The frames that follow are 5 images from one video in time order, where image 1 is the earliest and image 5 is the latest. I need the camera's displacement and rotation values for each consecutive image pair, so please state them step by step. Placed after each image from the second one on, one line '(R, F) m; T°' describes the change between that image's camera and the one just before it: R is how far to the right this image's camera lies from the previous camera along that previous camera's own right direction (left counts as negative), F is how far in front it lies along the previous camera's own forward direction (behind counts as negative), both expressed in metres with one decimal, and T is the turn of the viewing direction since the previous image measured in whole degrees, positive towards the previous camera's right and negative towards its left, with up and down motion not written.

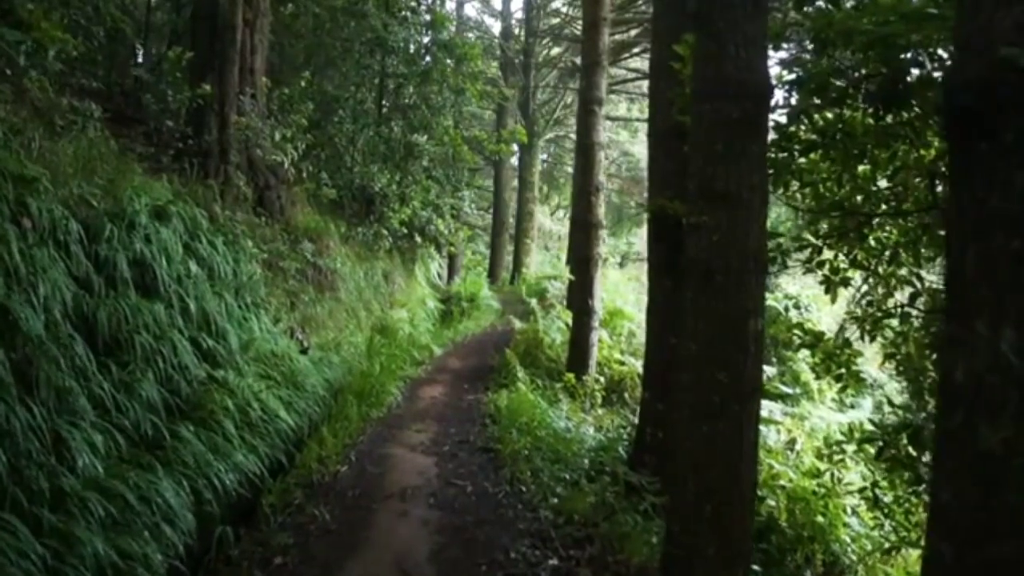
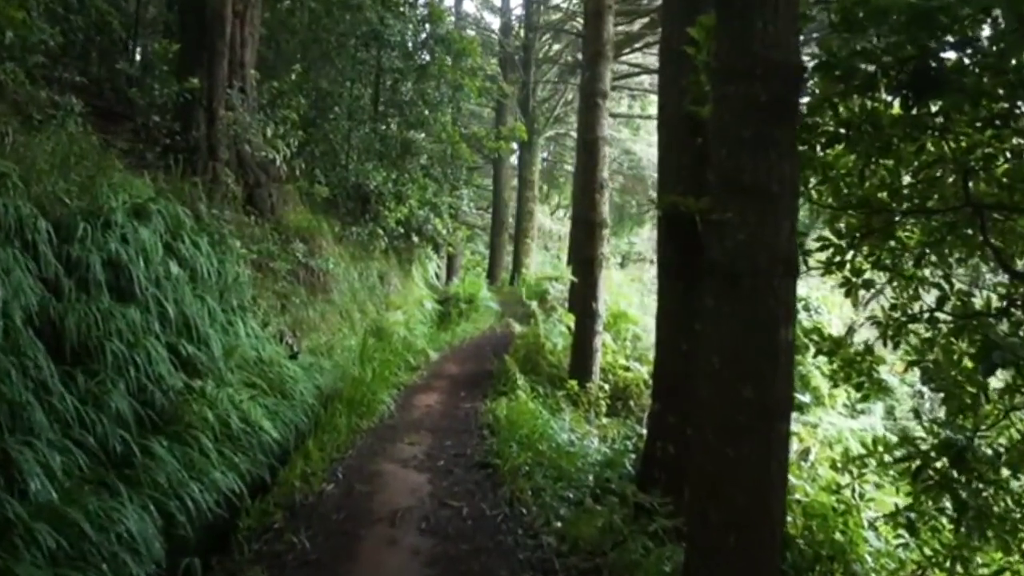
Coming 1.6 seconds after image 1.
(0.0, +0.4) m; 0°
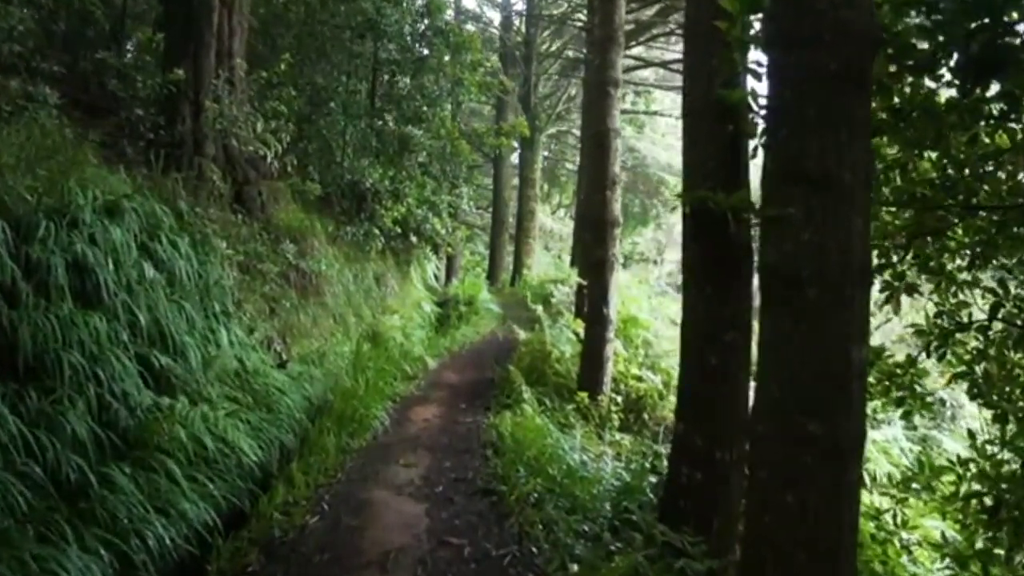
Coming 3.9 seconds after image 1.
(0.0, +0.6) m; 0°
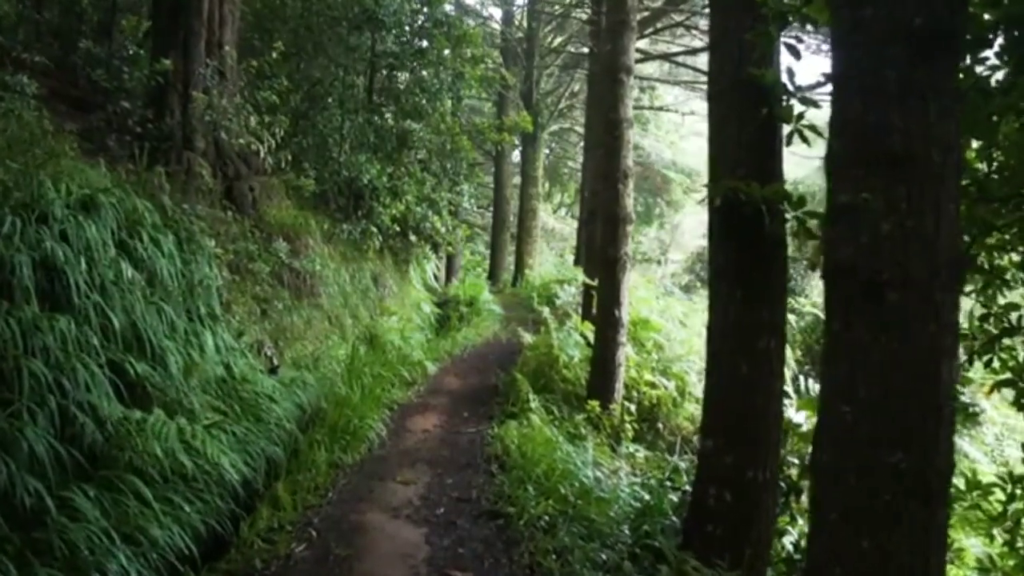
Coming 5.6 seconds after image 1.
(0.0, +0.5) m; 0°
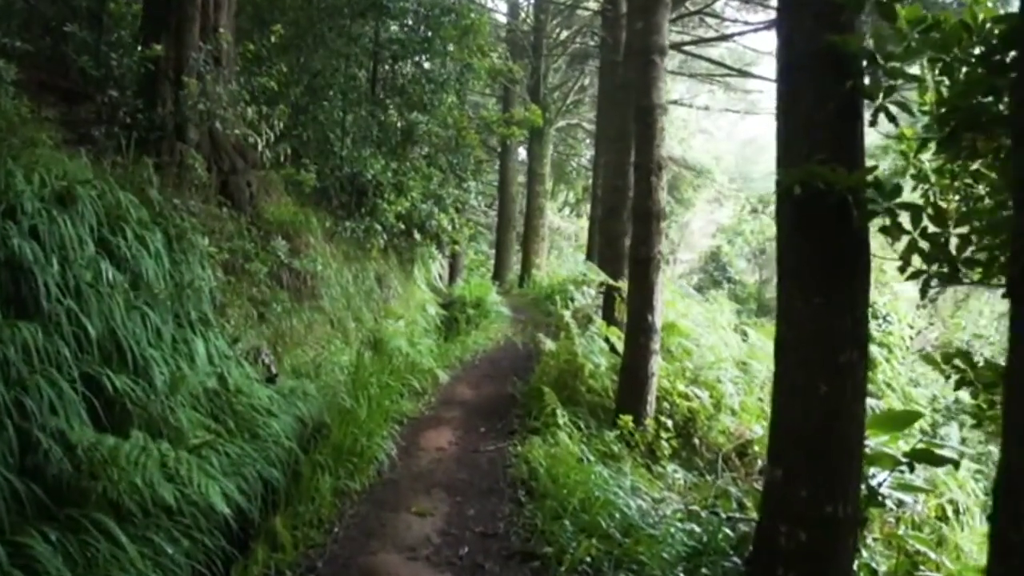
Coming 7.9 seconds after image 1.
(-0.2, +0.6) m; 0°
